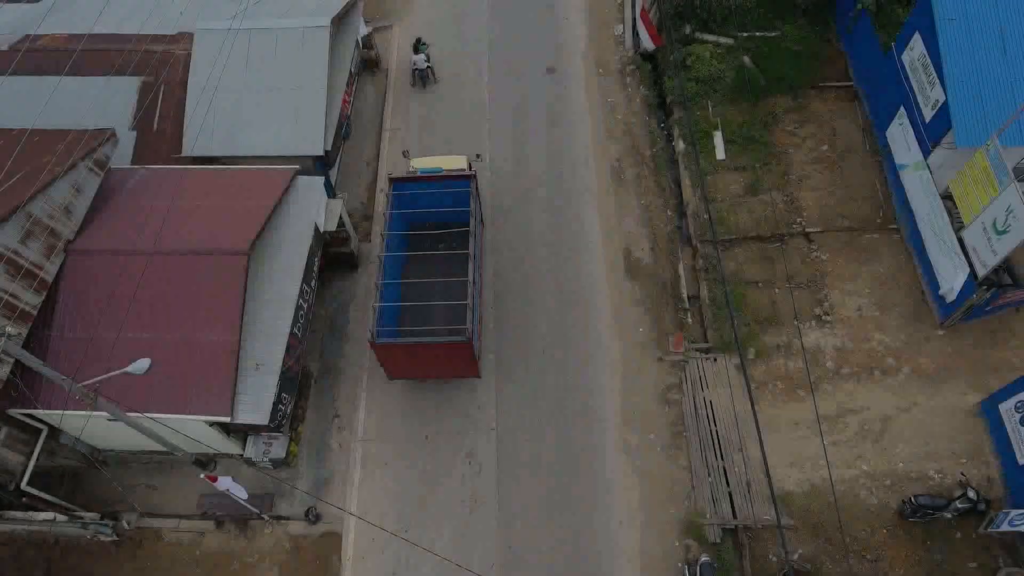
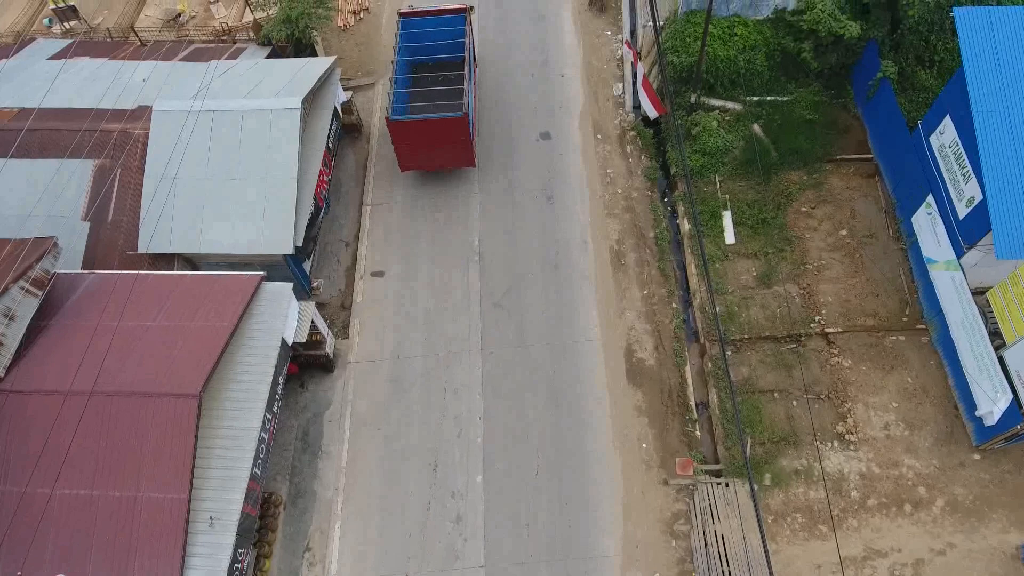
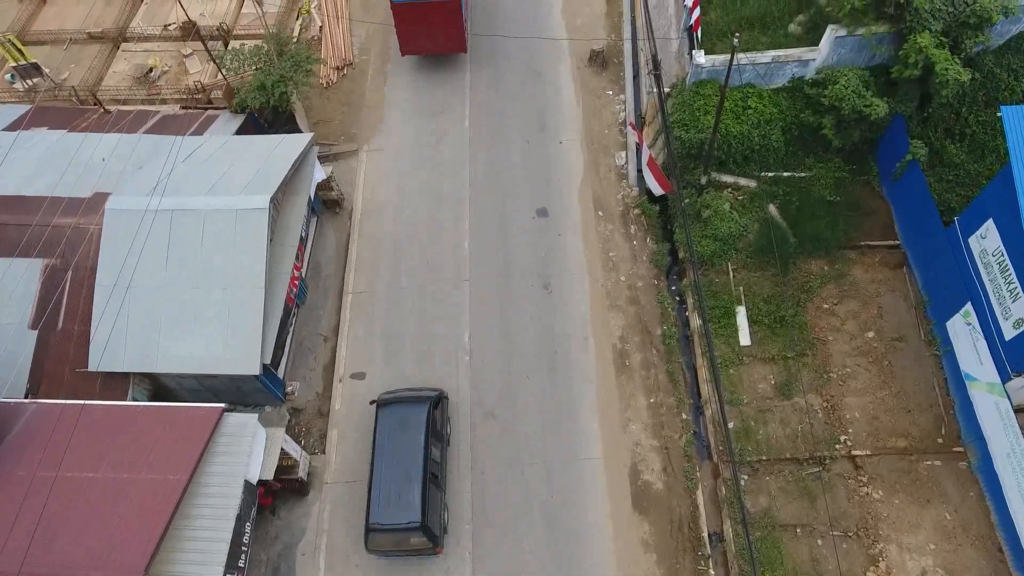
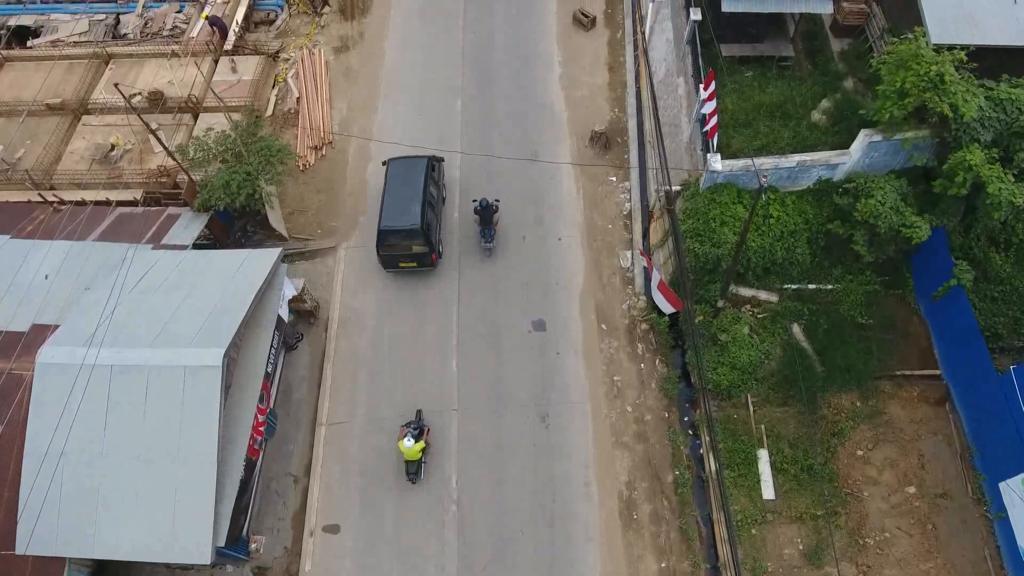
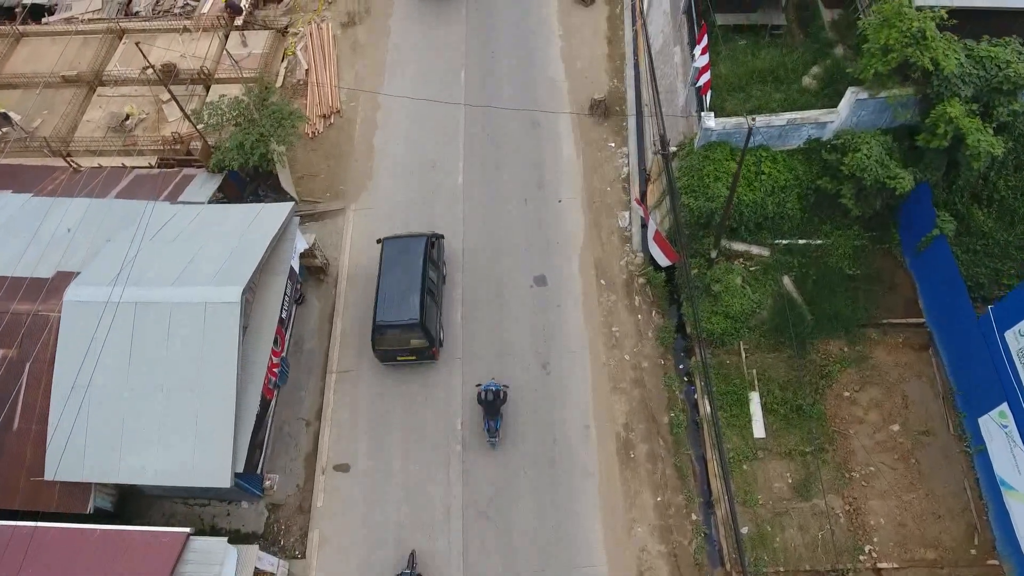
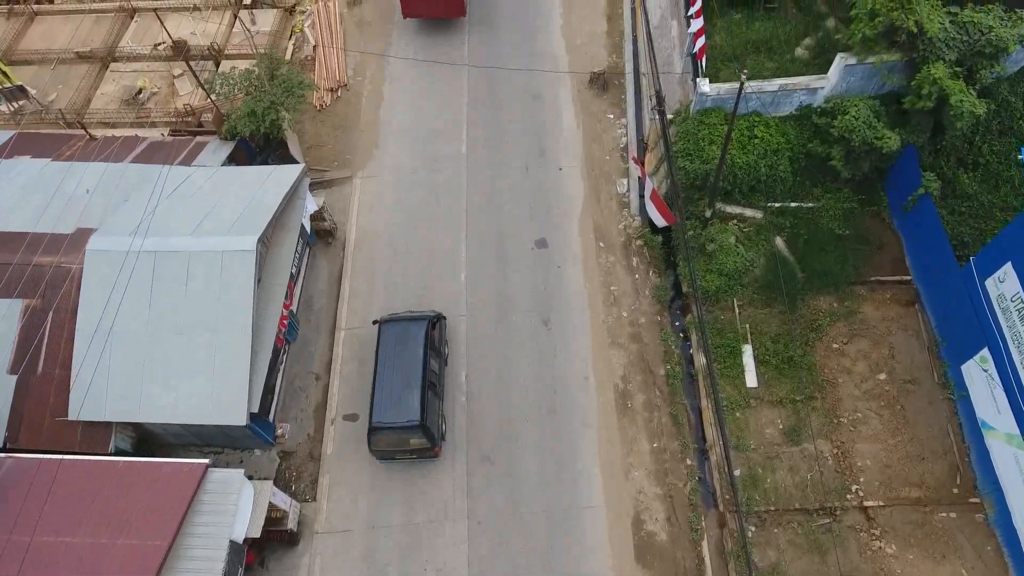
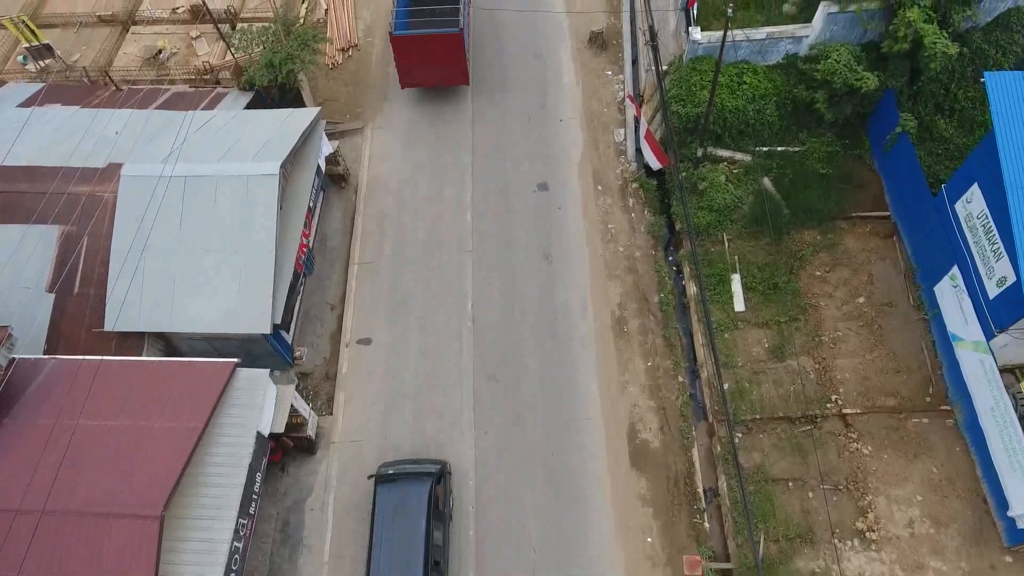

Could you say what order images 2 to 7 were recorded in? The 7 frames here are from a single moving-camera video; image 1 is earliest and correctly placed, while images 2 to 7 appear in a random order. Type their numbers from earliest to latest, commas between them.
2, 7, 3, 6, 5, 4
